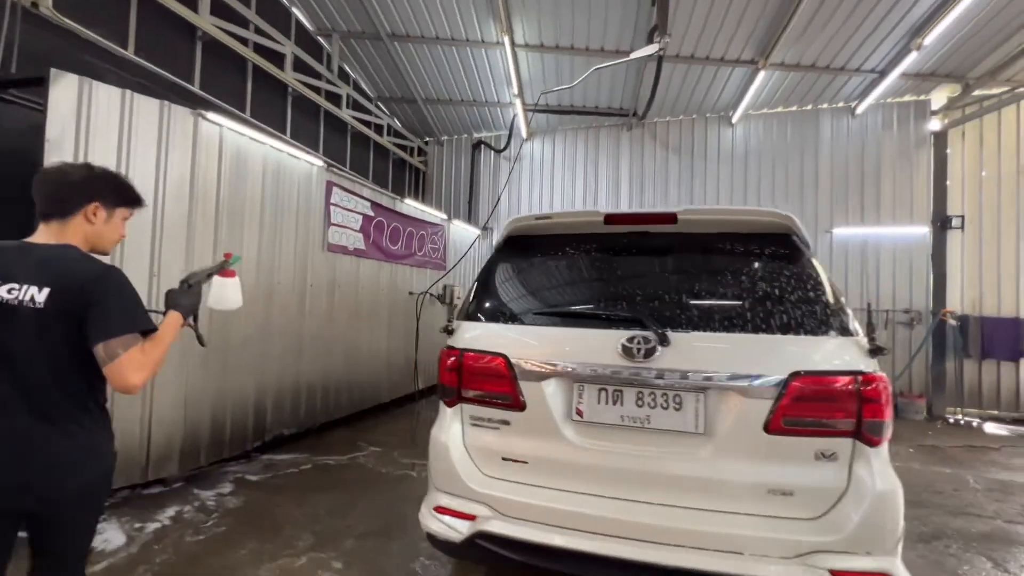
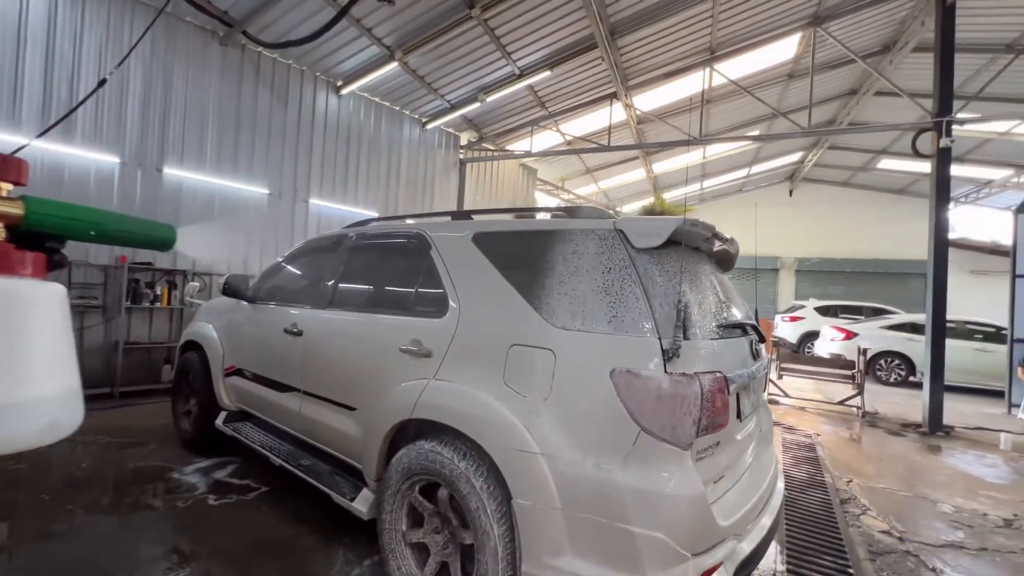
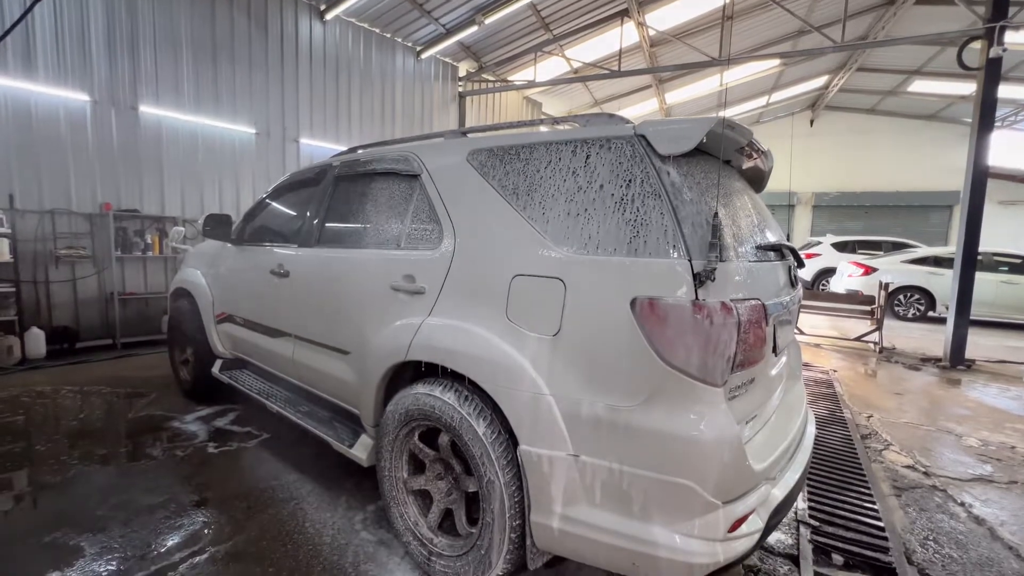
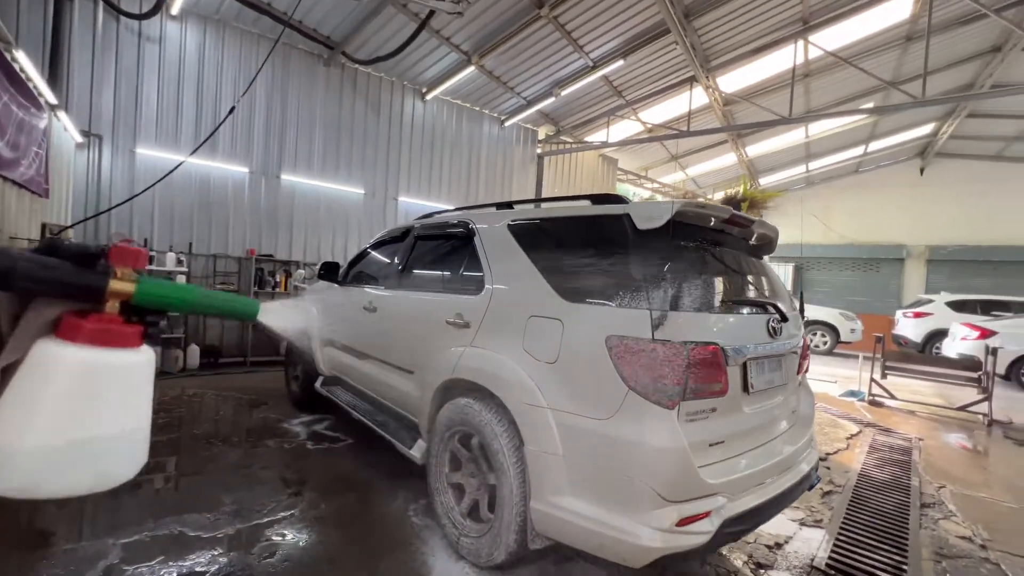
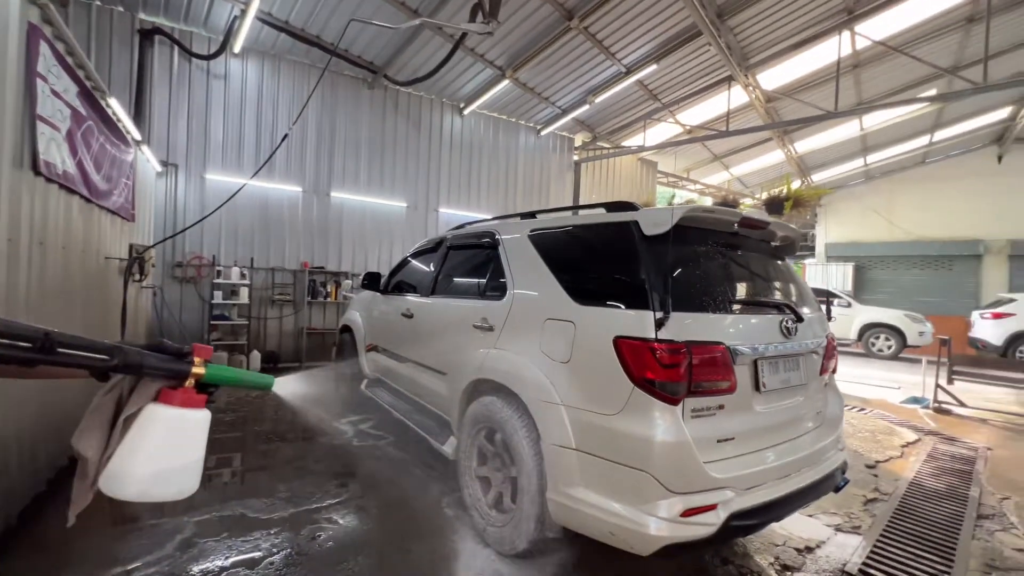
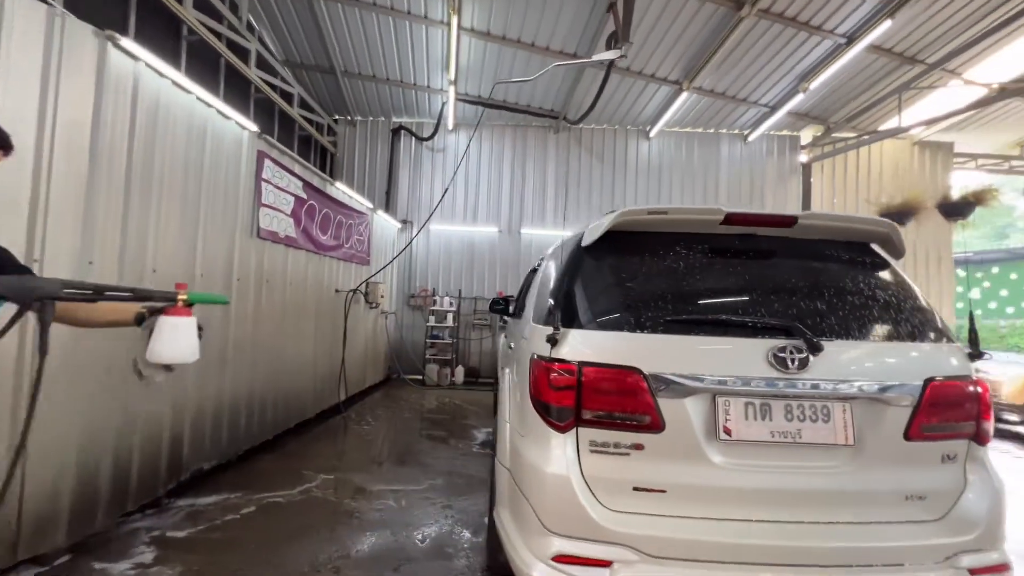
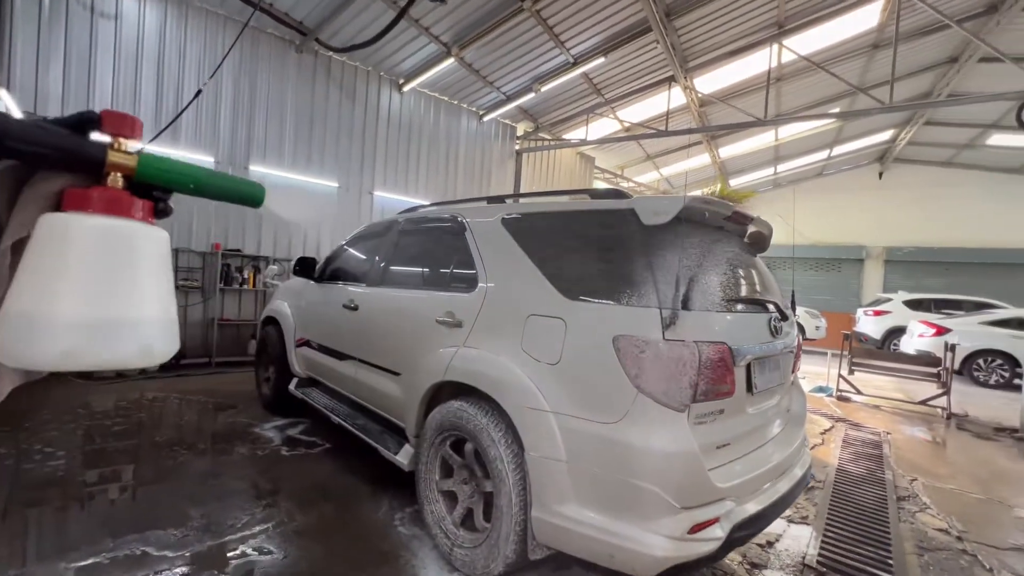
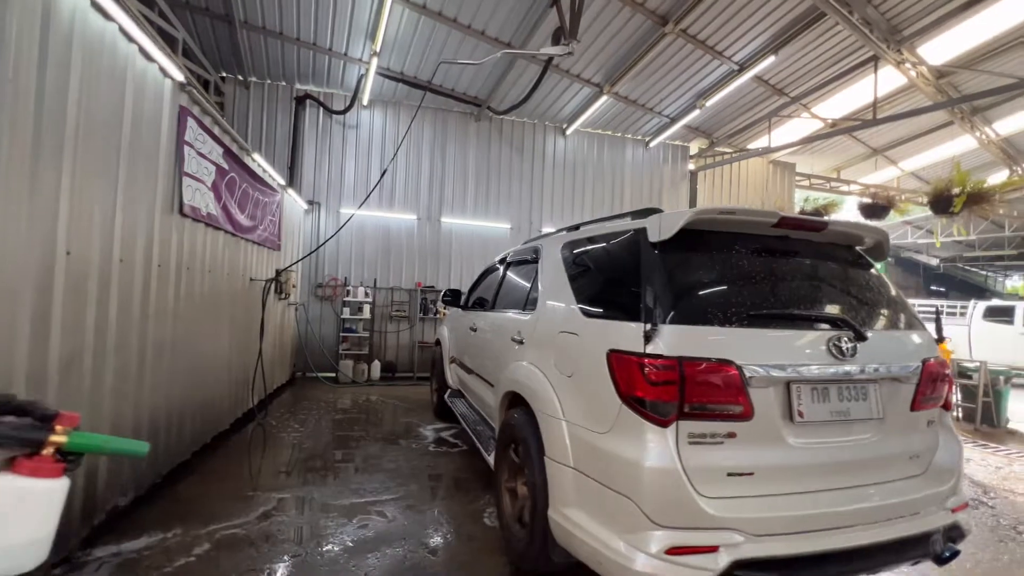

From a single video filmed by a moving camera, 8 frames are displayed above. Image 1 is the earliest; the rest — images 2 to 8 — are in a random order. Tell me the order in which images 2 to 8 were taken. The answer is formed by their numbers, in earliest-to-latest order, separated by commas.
6, 8, 5, 4, 7, 2, 3
